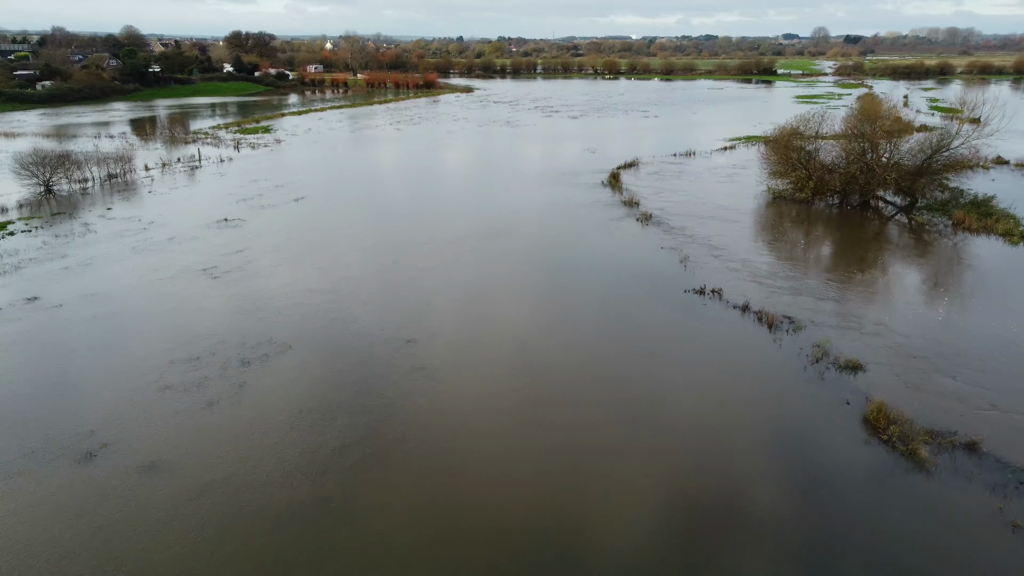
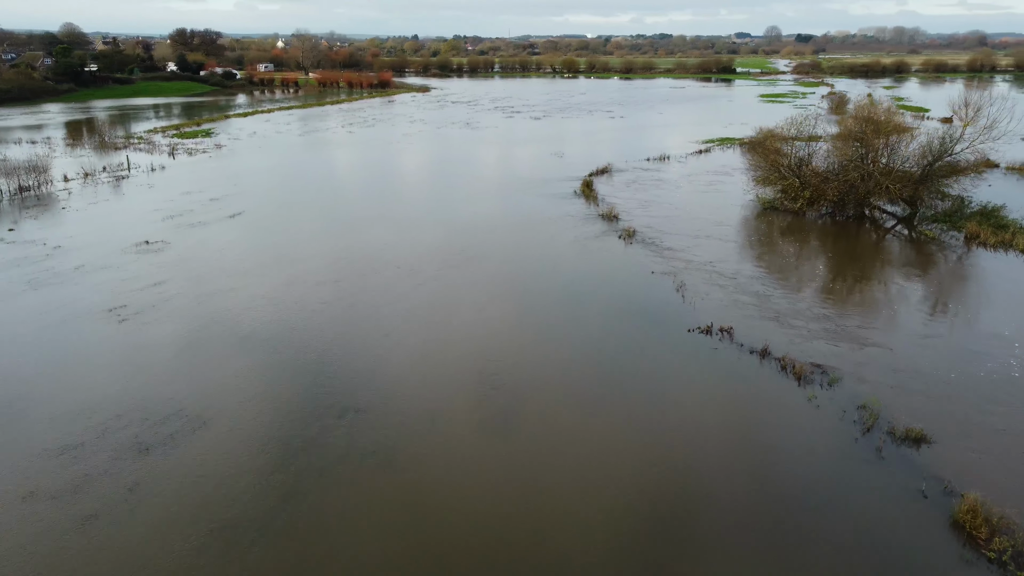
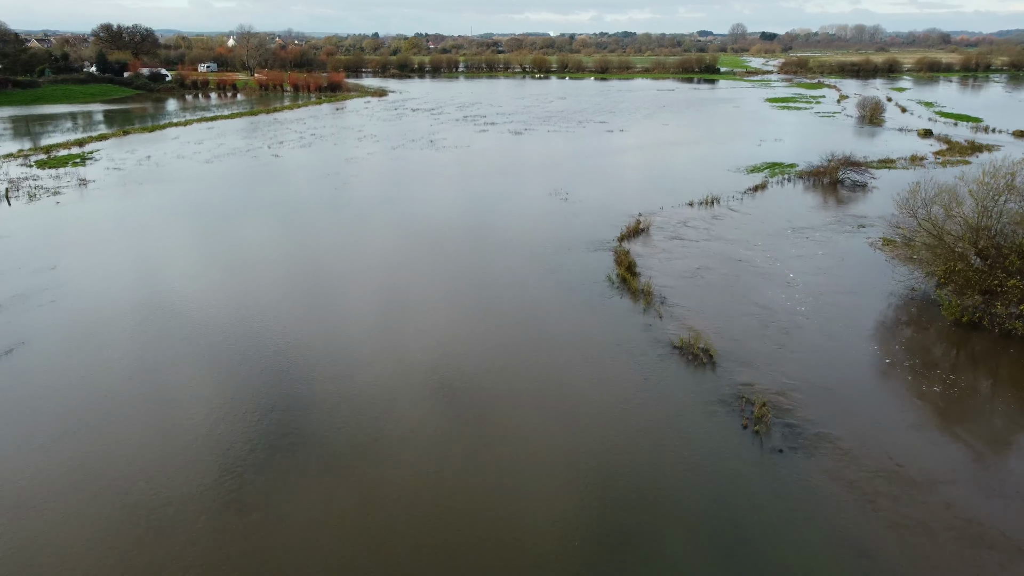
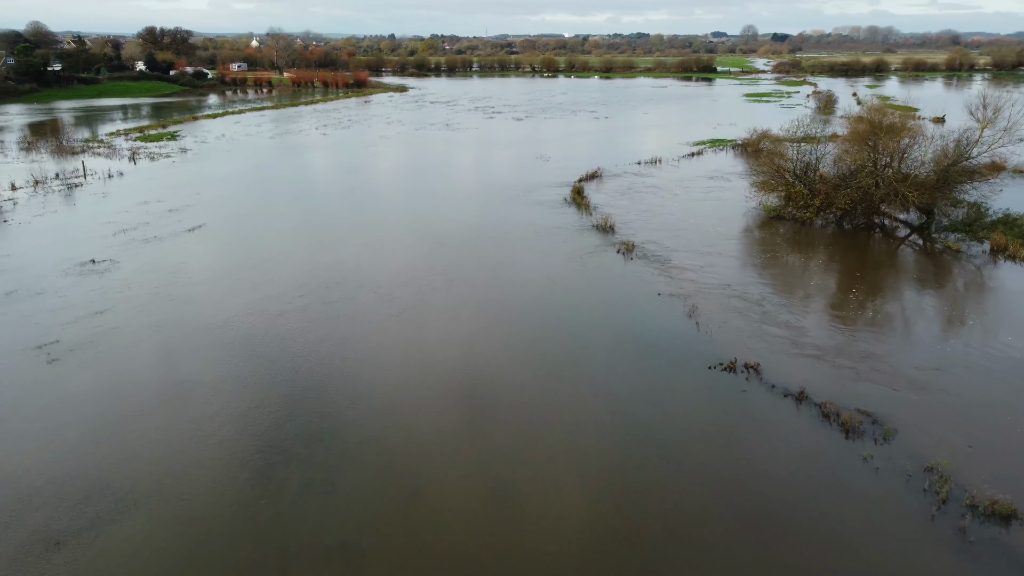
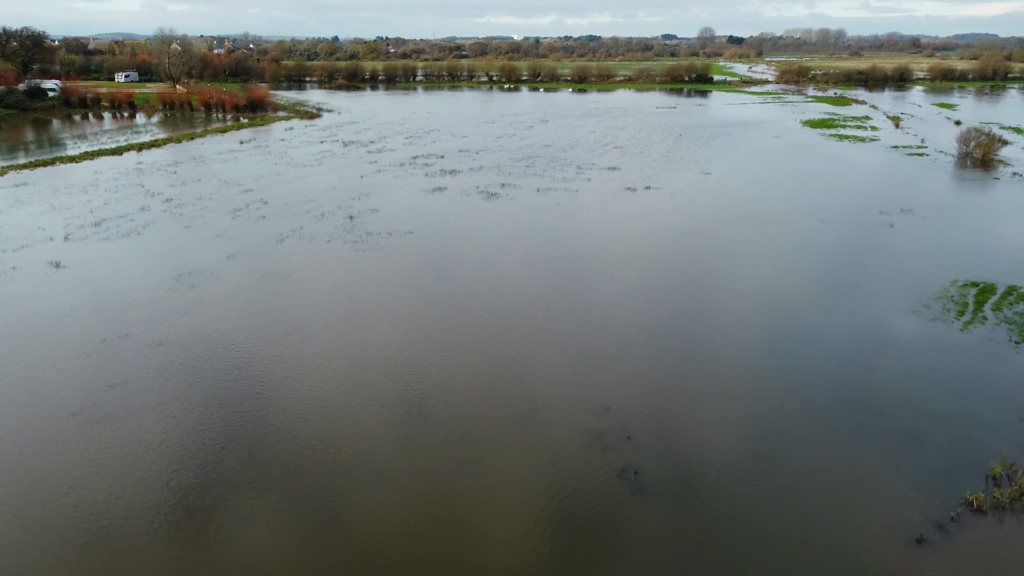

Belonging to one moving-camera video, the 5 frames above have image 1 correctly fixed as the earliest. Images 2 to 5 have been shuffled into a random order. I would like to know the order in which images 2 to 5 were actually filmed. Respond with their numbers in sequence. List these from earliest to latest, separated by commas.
2, 4, 3, 5
